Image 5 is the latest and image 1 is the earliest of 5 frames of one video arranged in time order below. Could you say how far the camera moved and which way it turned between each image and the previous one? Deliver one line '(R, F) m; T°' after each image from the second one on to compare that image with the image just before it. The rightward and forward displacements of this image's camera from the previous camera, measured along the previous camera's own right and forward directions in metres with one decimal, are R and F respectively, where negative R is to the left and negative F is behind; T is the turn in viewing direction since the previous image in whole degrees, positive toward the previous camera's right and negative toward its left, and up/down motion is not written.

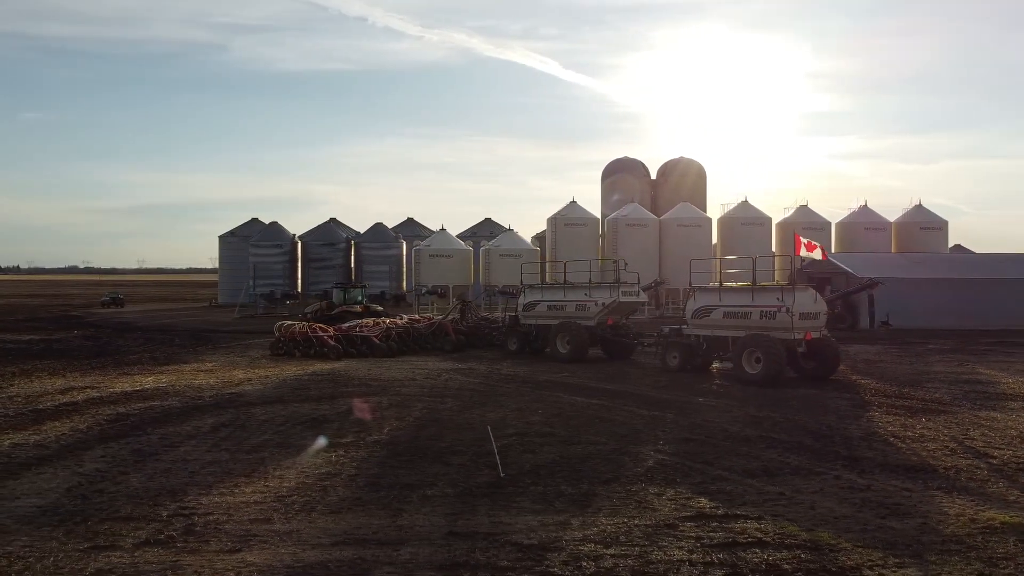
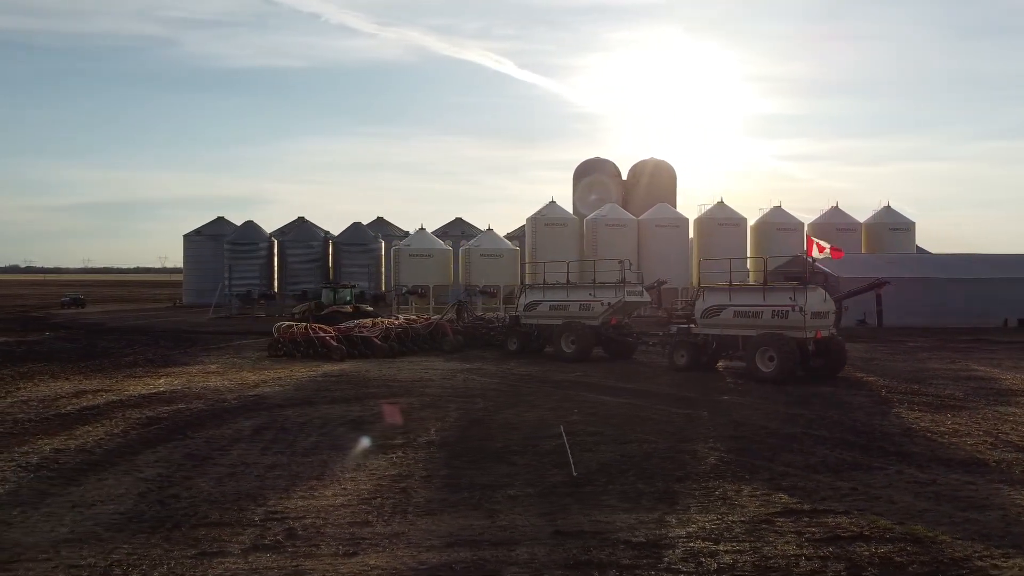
(-1.2, 0.0) m; +3°
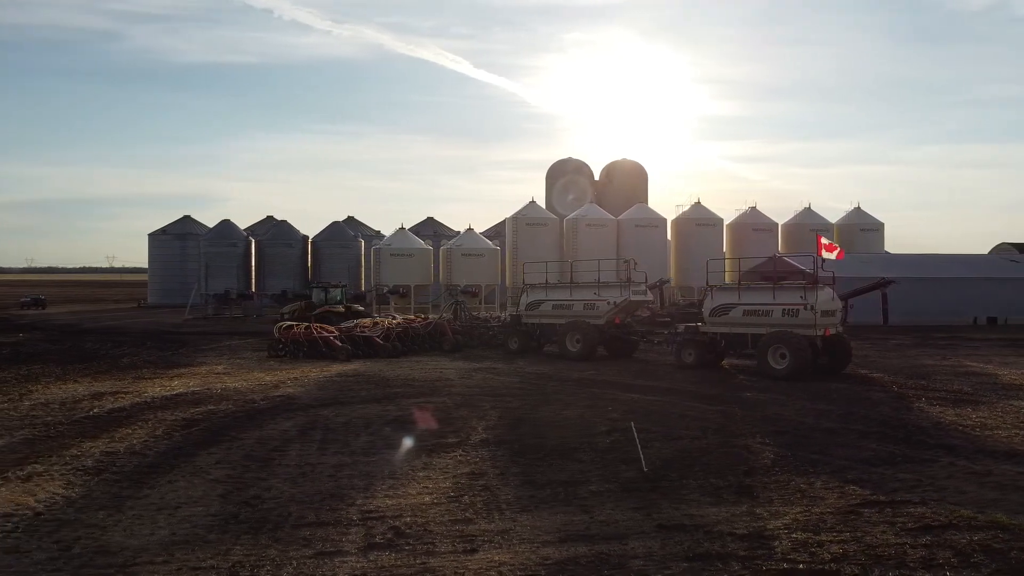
(-1.2, -0.1) m; +3°
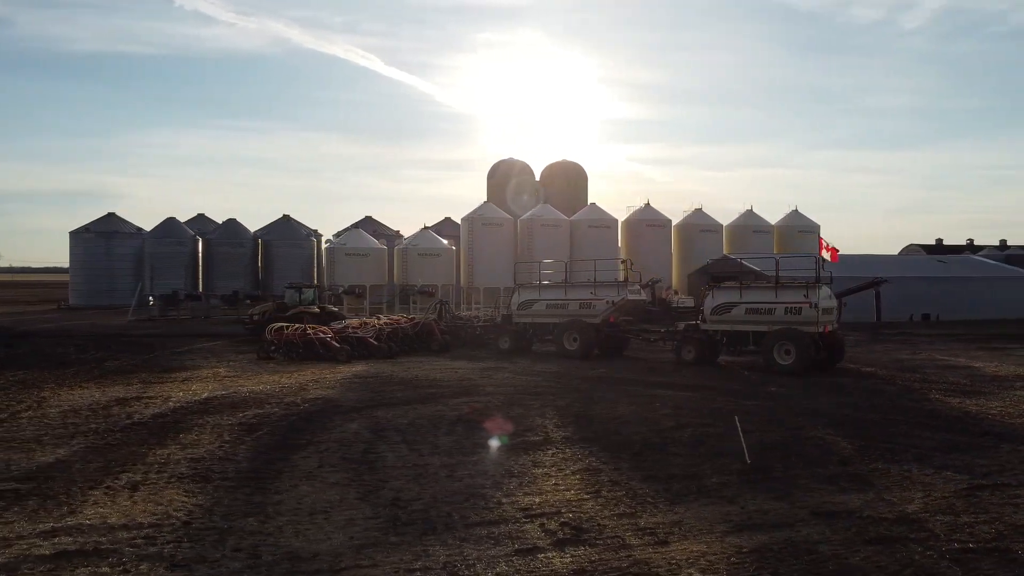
(-2.1, 0.0) m; +6°
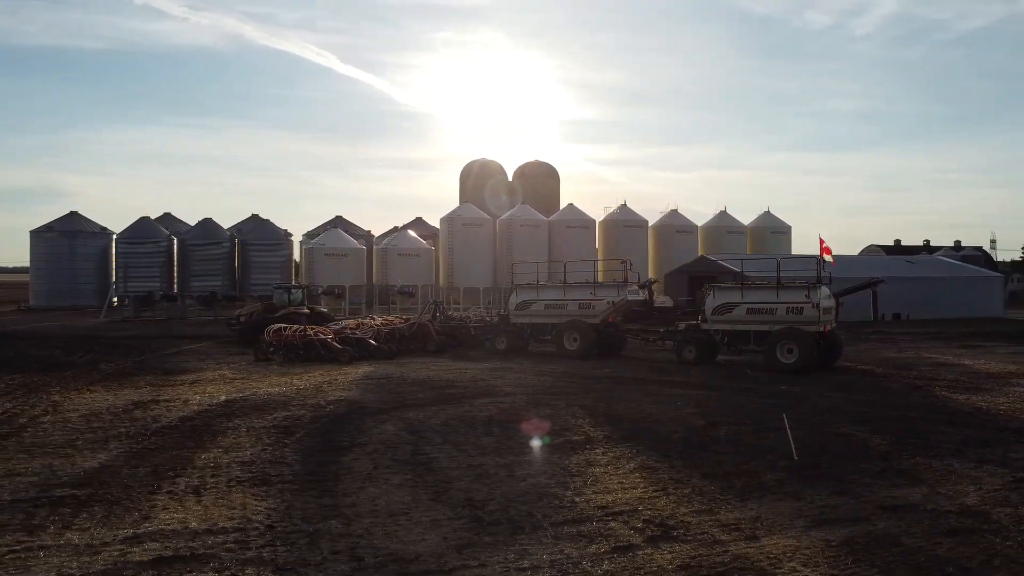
(-1.1, -0.1) m; +3°
